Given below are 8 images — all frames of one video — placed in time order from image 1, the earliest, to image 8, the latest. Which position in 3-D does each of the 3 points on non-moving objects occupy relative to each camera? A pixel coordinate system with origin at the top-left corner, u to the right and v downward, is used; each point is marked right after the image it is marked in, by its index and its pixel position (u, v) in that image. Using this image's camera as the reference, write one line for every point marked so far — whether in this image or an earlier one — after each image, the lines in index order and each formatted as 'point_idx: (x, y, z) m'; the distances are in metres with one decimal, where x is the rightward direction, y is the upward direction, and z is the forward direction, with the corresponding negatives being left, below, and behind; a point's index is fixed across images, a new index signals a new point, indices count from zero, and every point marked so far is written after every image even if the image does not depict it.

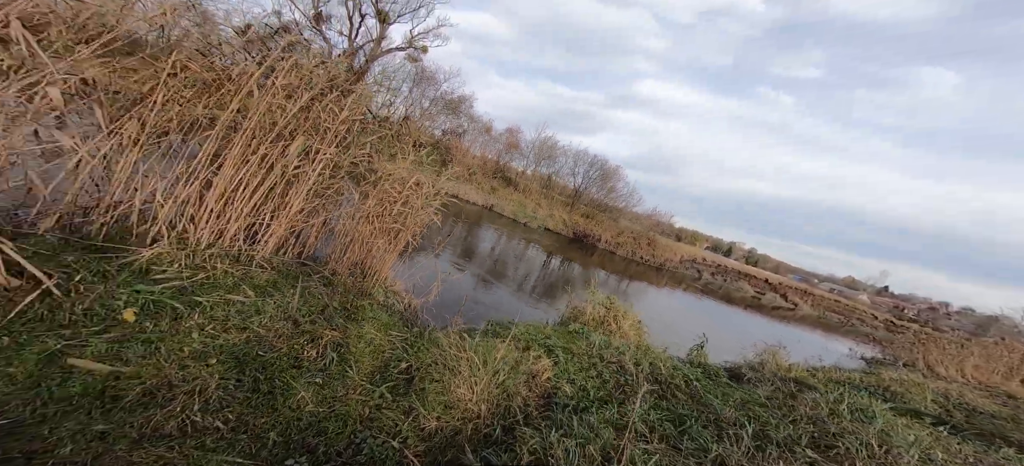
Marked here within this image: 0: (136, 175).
0: (-3.8, +0.6, +4.0) m
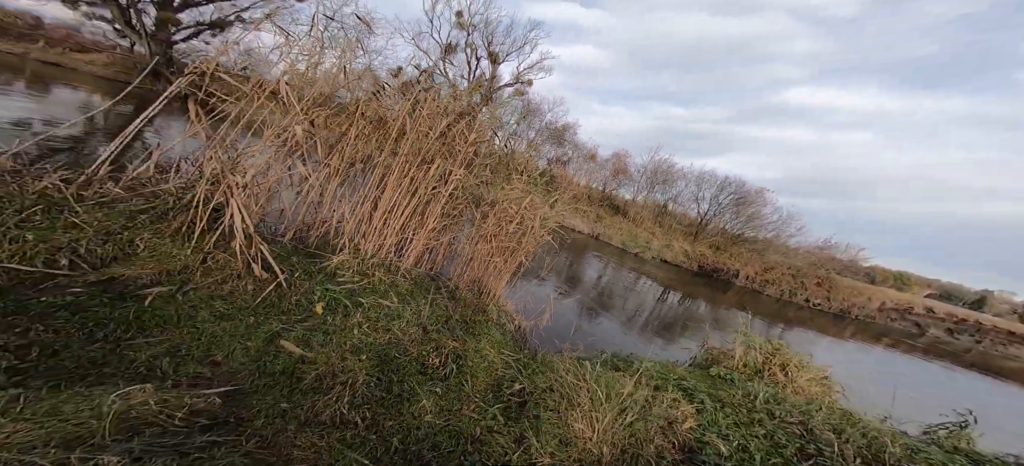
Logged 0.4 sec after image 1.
0: (-2.3, +0.4, +5.0) m
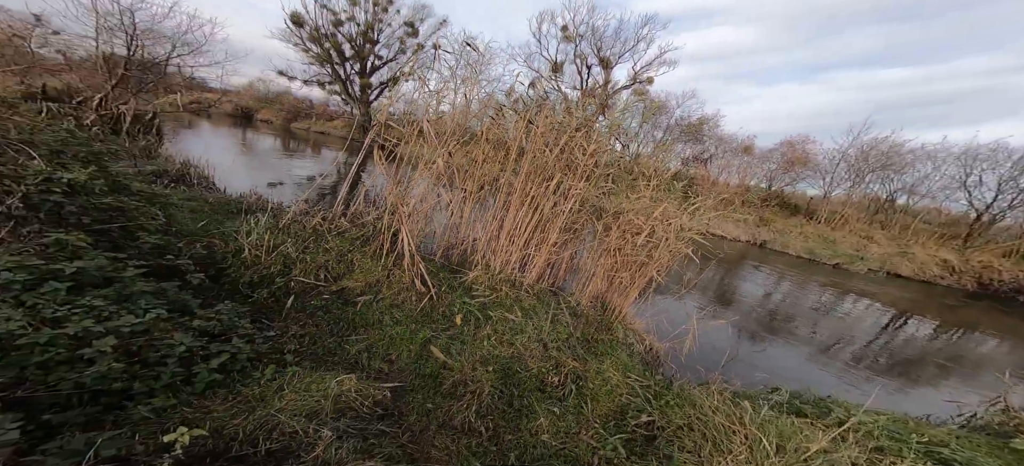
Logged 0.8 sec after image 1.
0: (-0.6, +0.2, +5.4) m
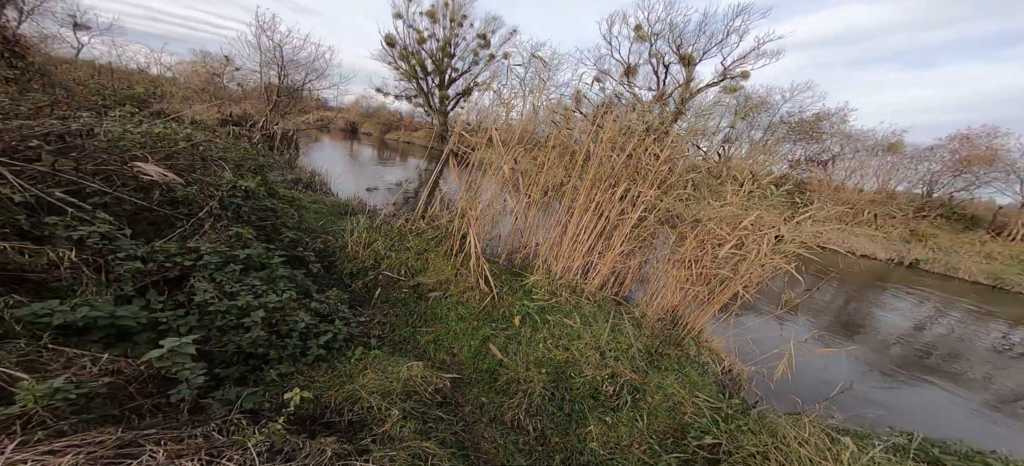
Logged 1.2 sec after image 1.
0: (+0.3, +0.1, +5.5) m
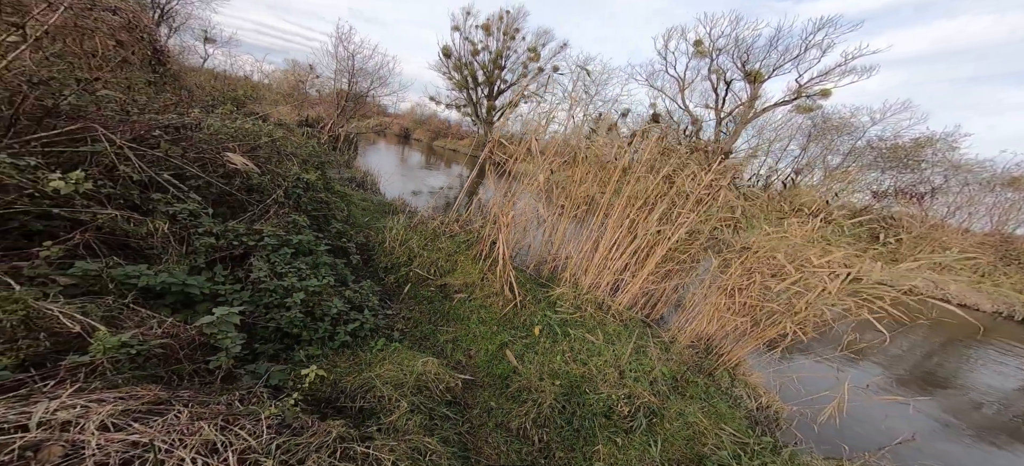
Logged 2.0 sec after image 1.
0: (+0.8, -0.1, +5.5) m
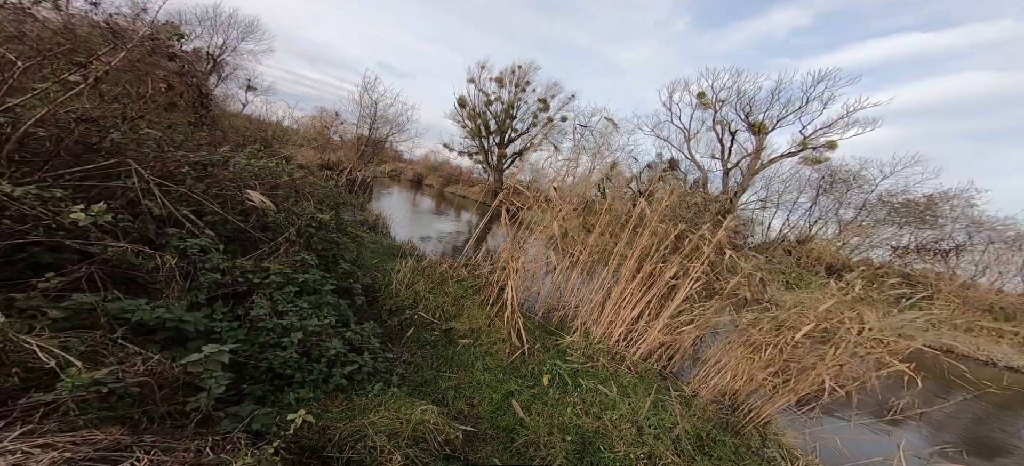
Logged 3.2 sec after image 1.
0: (+0.9, -0.7, +5.3) m
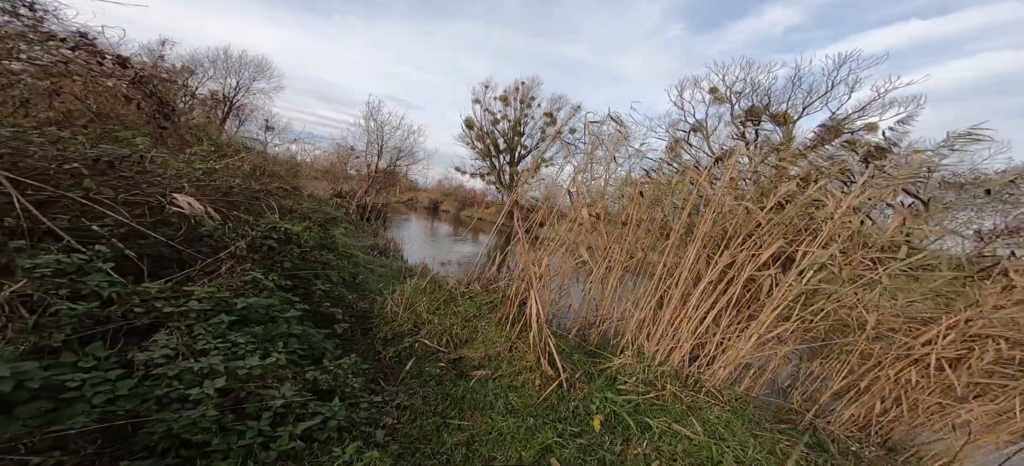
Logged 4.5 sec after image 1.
0: (+1.2, -0.6, +4.3) m
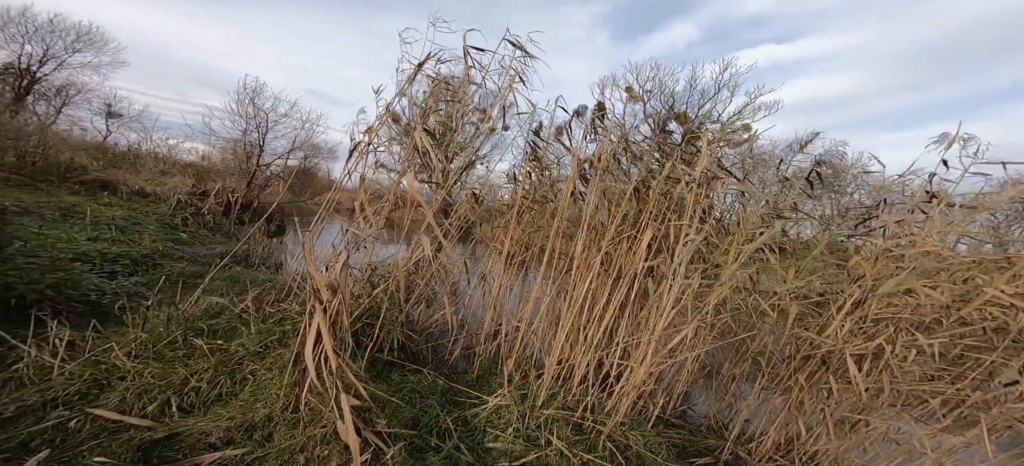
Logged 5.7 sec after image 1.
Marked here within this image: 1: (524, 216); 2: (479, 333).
0: (-0.1, -0.5, +3.1) m
1: (0.0, +0.3, +3.1) m
2: (-0.3, -0.8, +3.2) m
